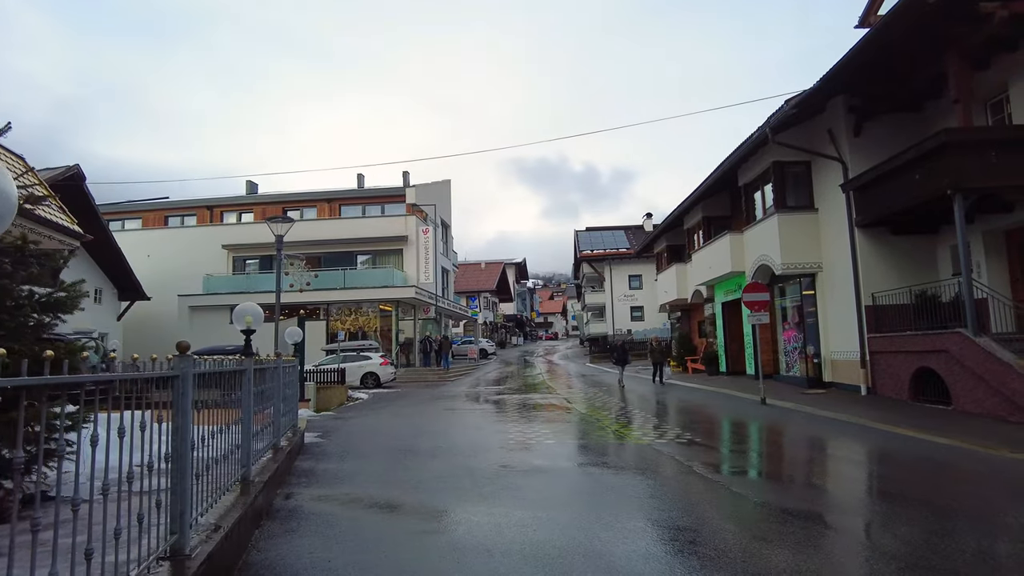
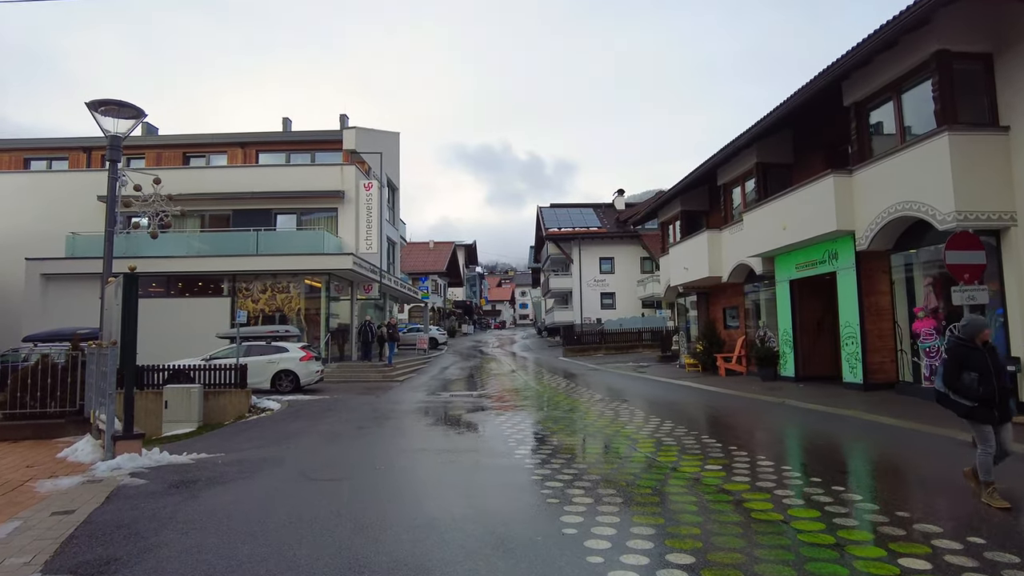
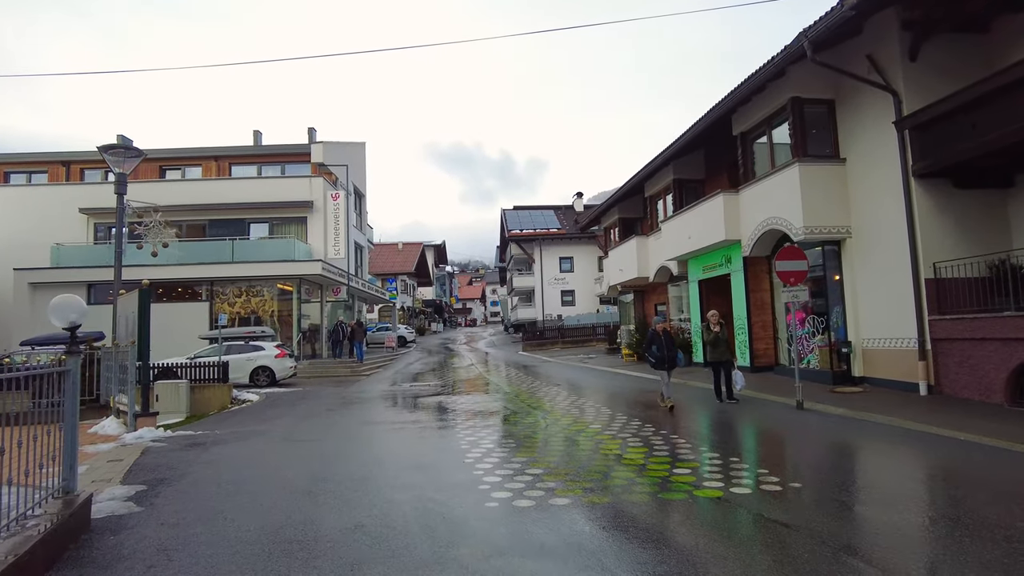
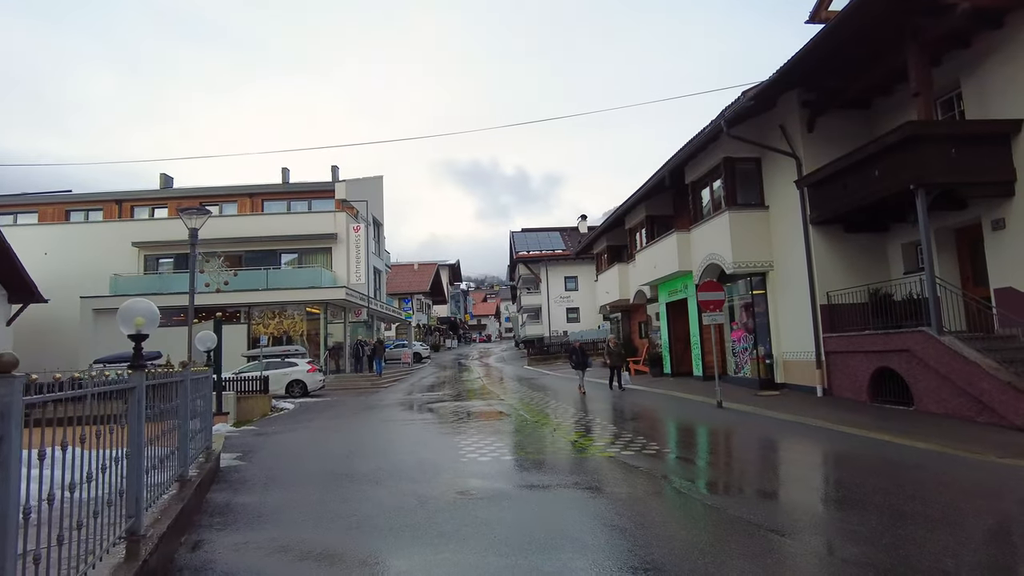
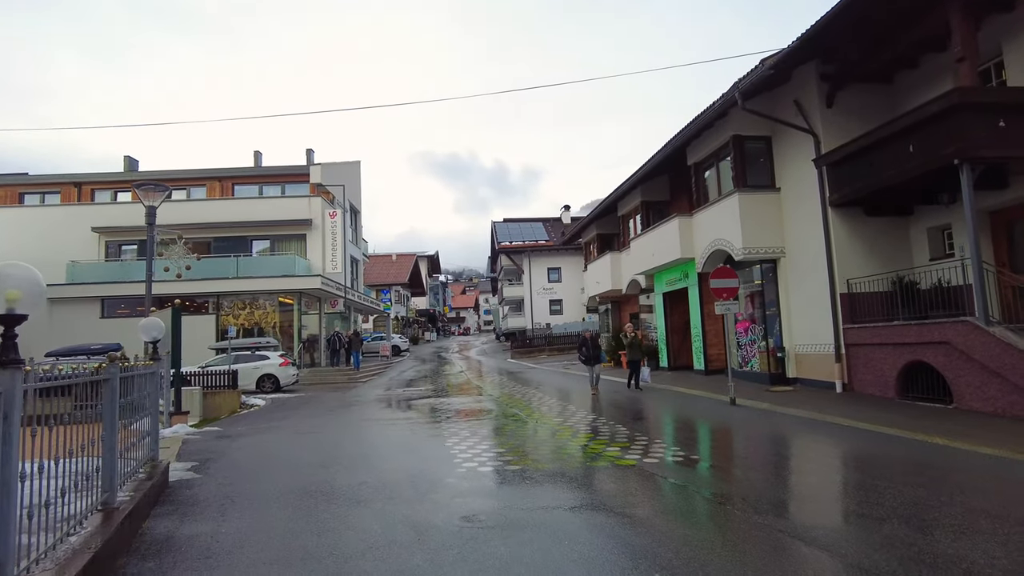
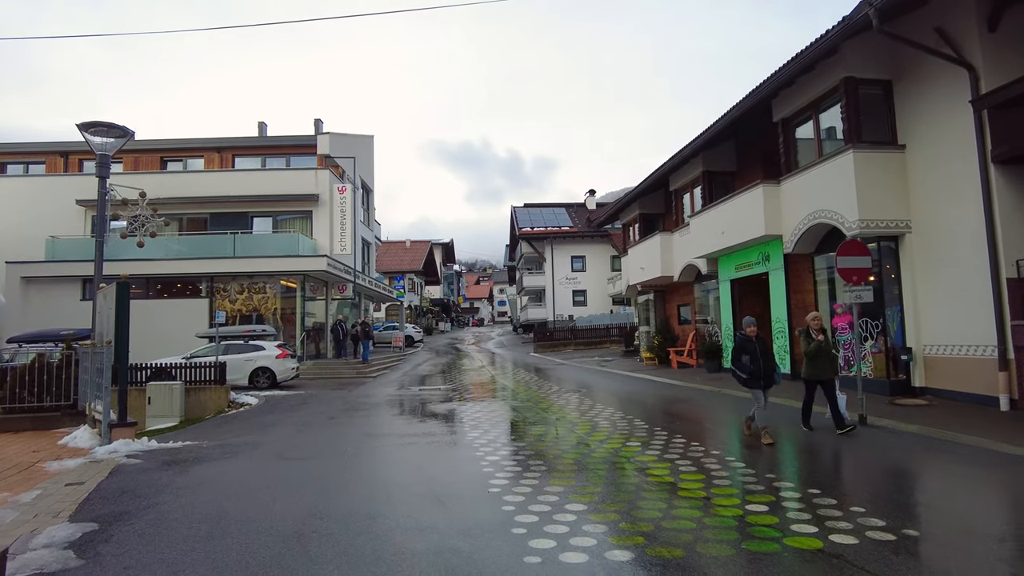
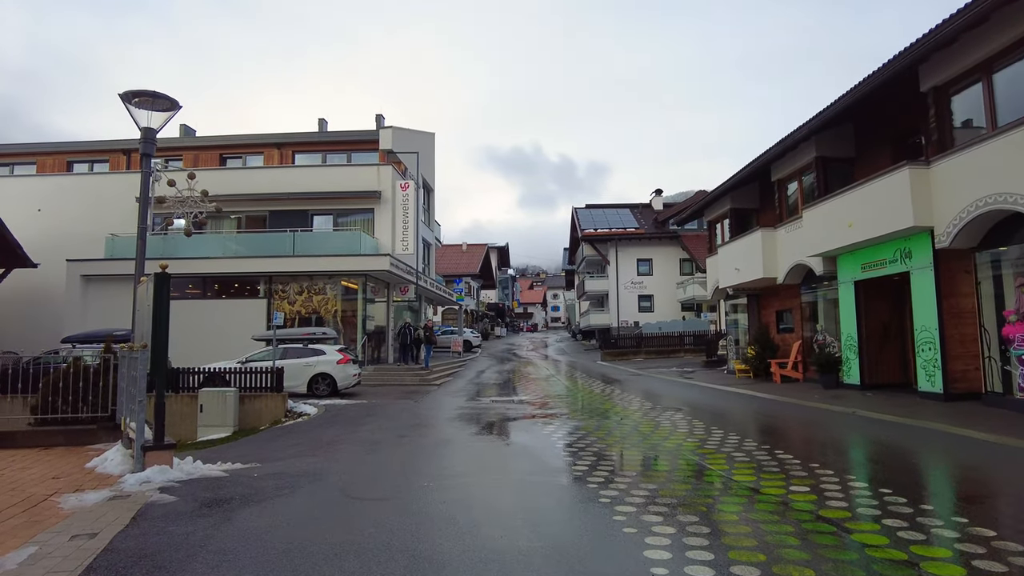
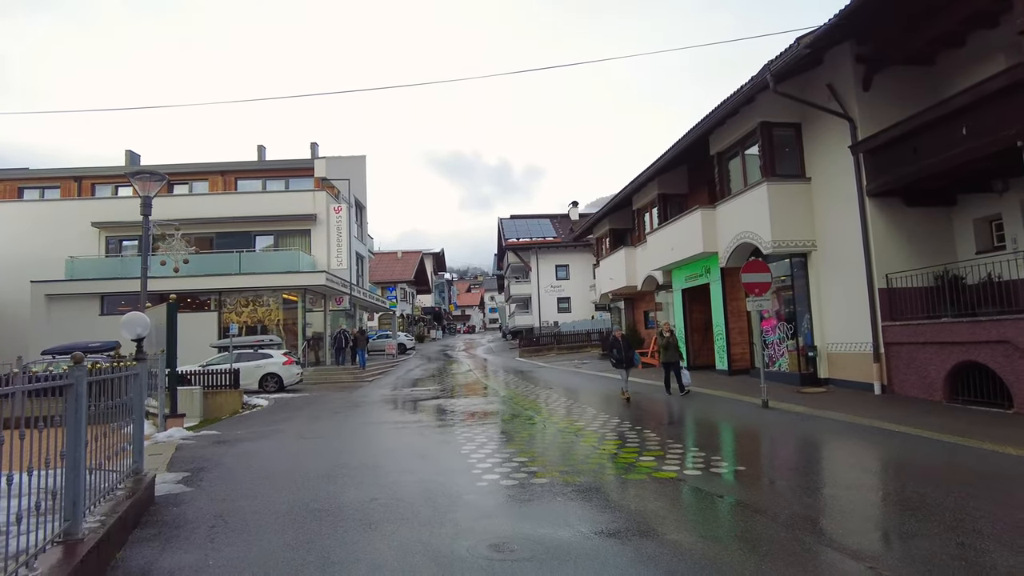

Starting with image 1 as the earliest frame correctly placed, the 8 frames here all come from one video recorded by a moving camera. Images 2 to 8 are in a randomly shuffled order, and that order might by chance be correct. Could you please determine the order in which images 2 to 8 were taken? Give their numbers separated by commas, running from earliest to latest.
4, 5, 8, 3, 6, 2, 7
